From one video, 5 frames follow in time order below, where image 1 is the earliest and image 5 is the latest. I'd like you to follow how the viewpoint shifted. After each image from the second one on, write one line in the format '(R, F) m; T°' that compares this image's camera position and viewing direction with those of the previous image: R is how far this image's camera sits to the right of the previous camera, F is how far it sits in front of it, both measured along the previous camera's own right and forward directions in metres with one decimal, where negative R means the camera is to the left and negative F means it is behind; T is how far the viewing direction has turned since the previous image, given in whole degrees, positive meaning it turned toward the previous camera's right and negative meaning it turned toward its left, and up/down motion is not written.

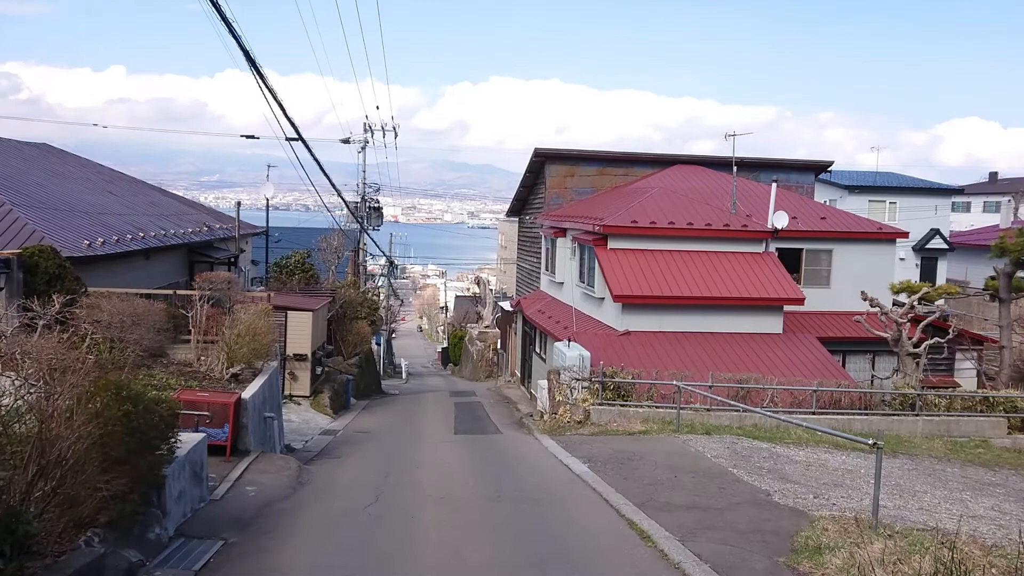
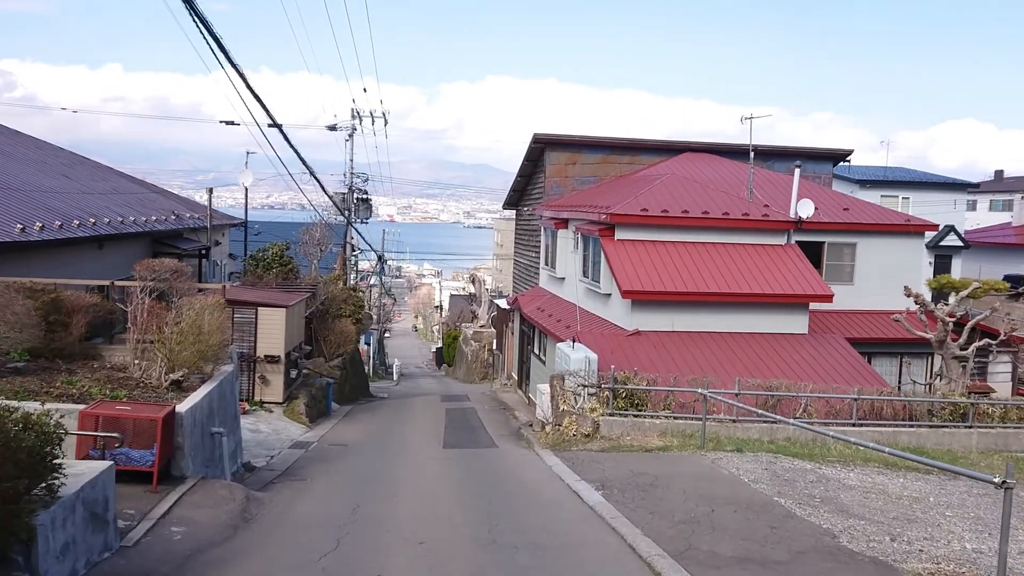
(0.0, +2.0) m; 0°
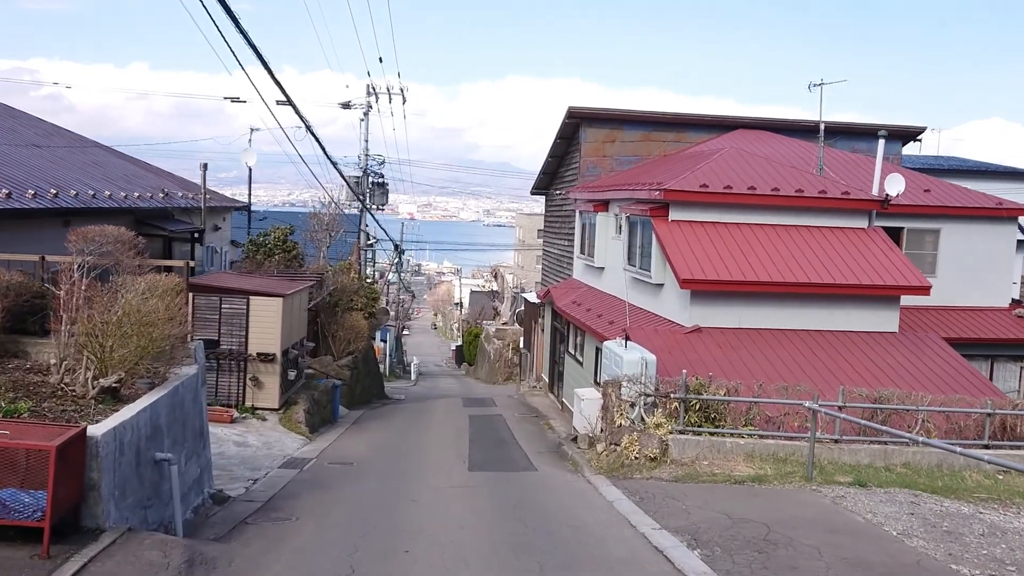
(-0.3, +2.7) m; -1°
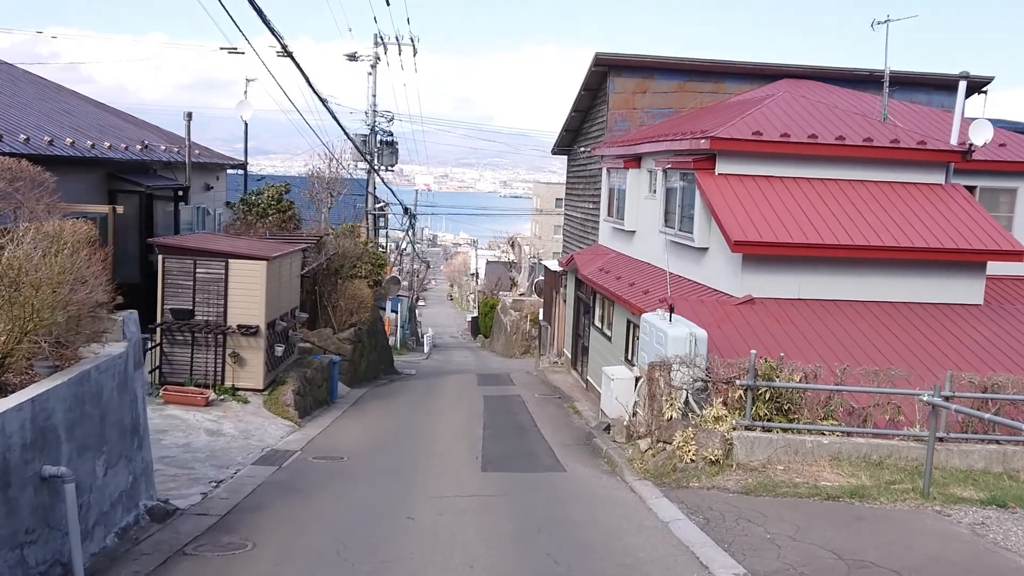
(-0.1, +2.1) m; -1°
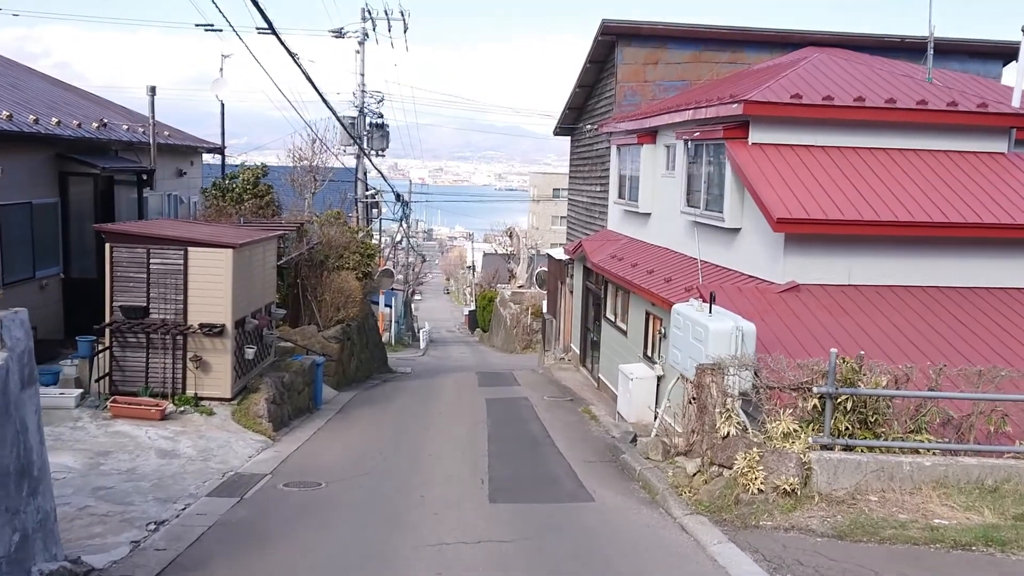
(-0.1, +1.7) m; 0°
